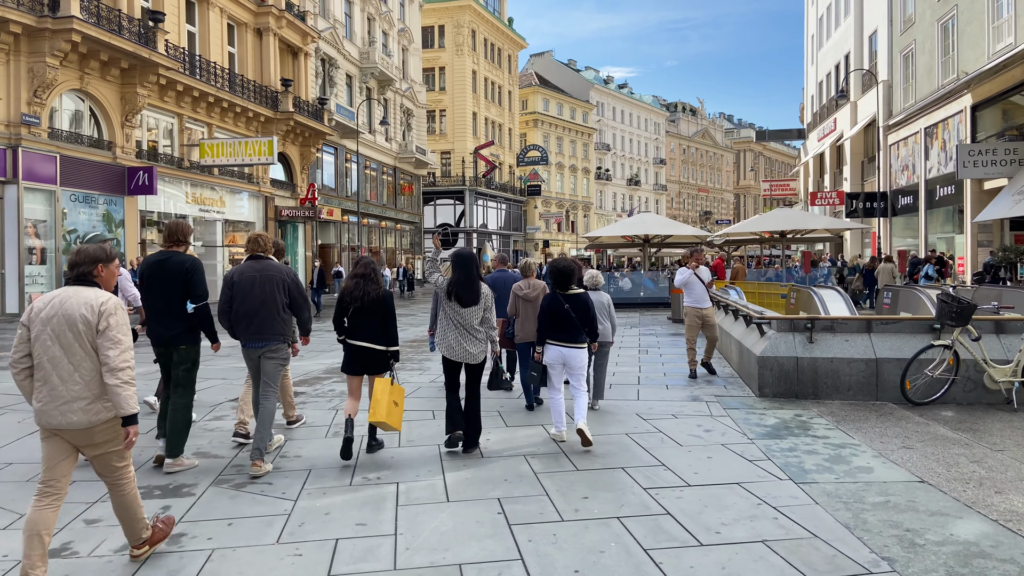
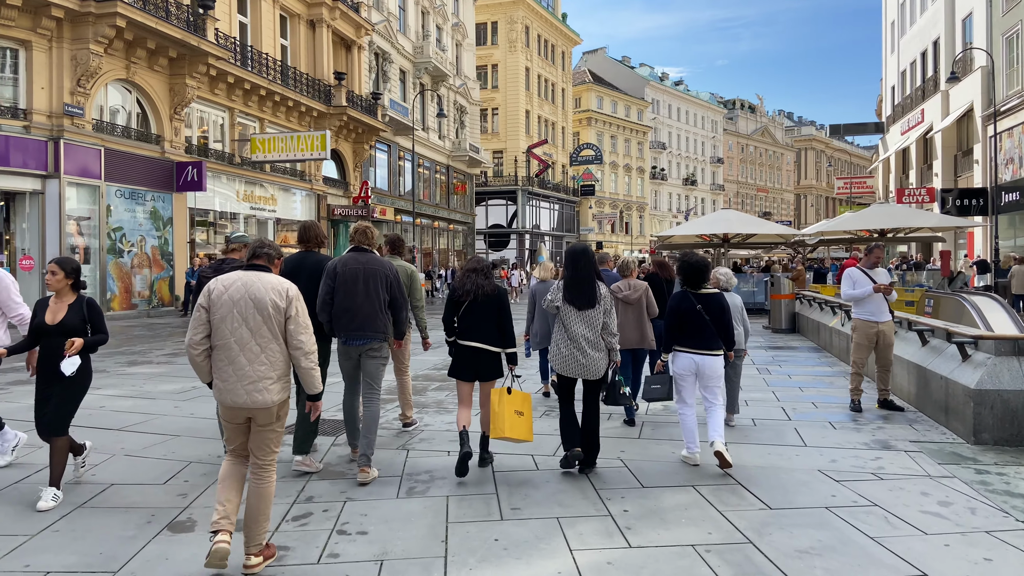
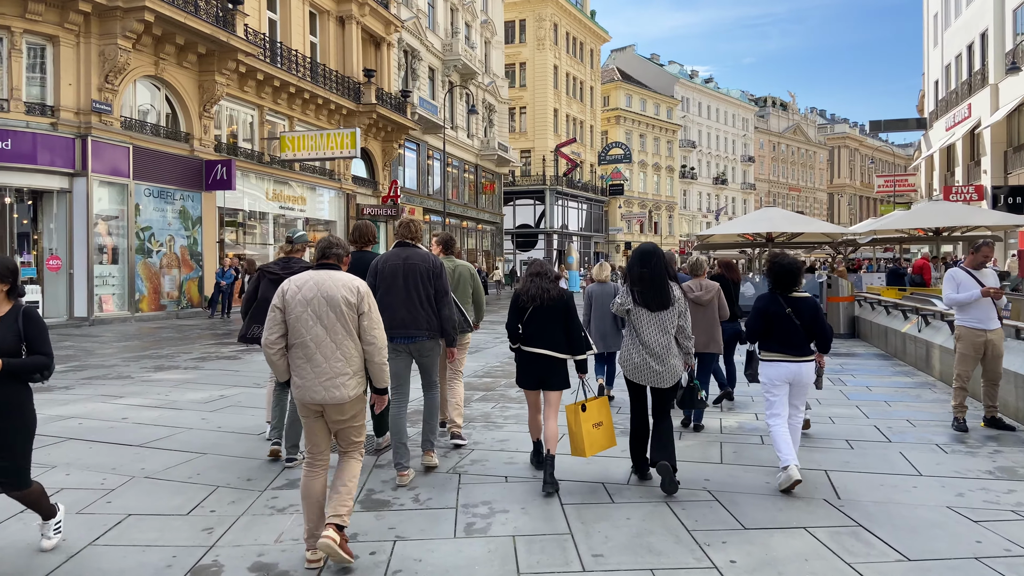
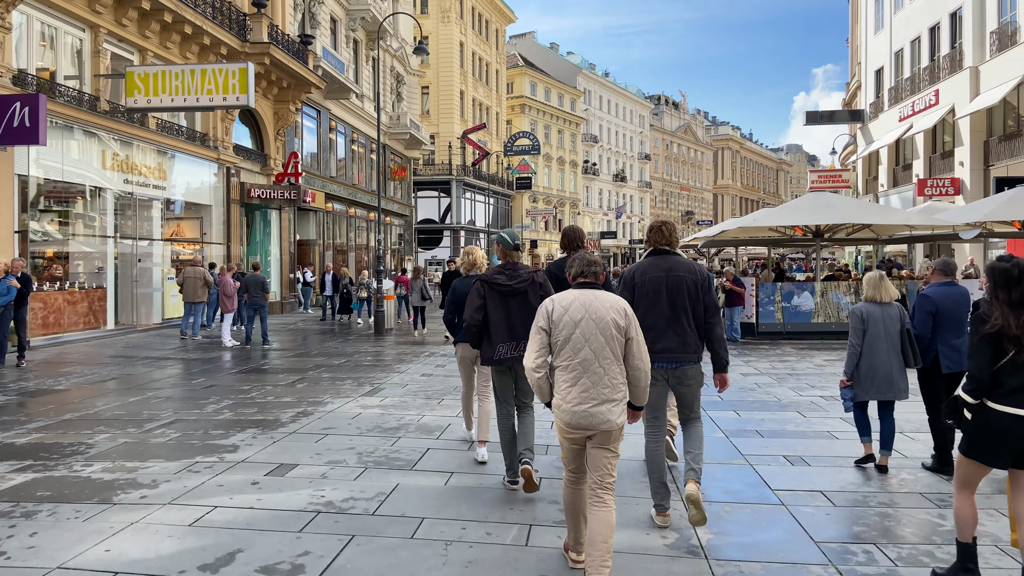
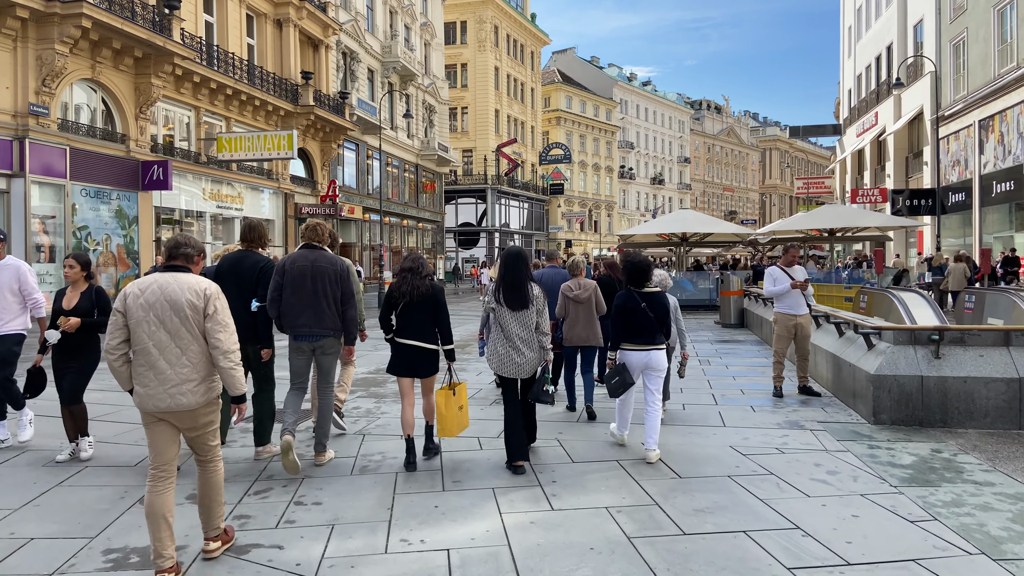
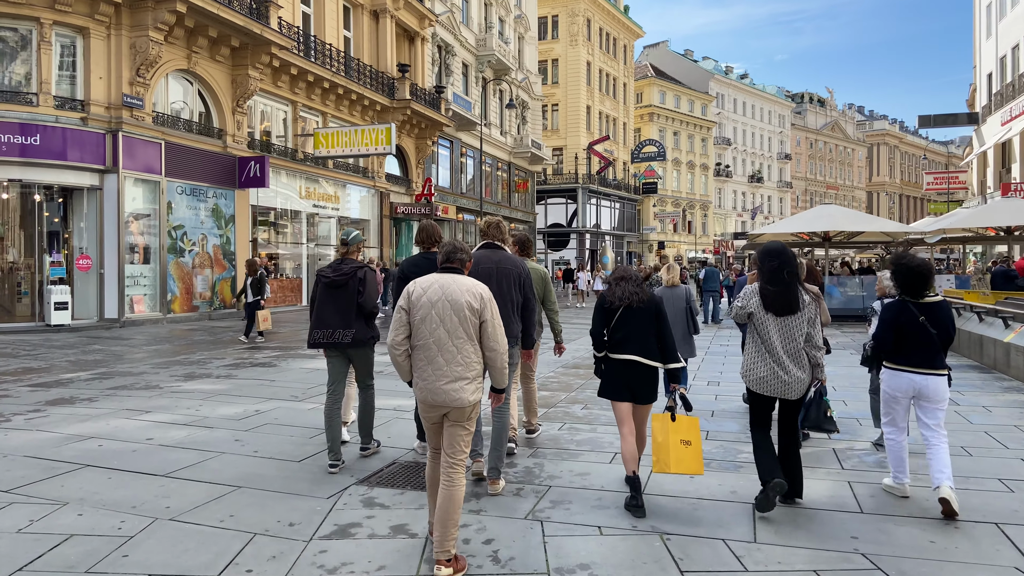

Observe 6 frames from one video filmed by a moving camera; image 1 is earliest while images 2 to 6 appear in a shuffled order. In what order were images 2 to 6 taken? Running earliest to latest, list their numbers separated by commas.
5, 2, 3, 6, 4
